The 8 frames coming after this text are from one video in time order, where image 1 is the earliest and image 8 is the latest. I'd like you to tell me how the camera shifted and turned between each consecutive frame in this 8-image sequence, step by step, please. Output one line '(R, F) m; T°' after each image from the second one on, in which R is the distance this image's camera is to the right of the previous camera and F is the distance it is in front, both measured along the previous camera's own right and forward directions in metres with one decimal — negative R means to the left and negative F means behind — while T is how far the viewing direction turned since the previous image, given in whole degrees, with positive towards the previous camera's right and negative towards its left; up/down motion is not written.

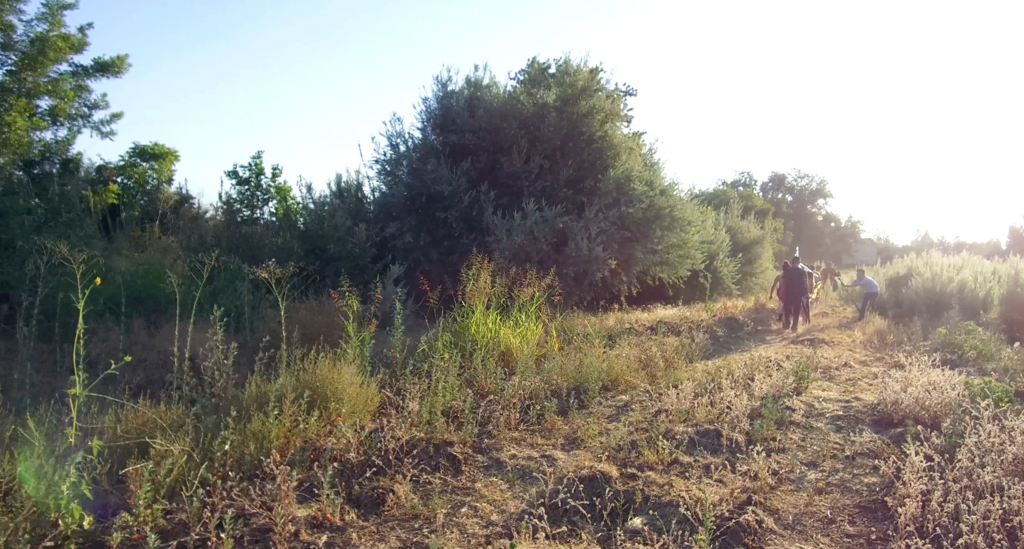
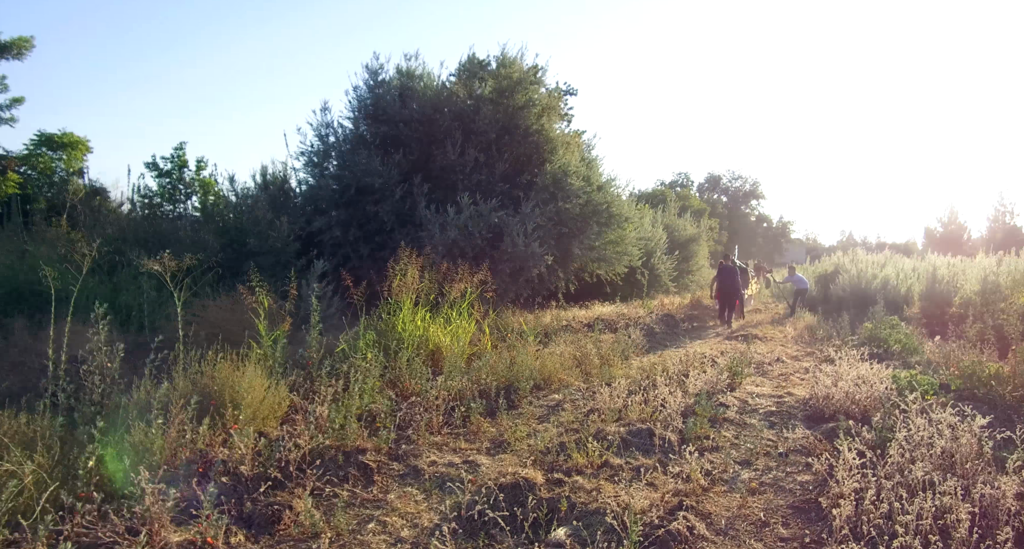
(+0.2, +0.4) m; +5°
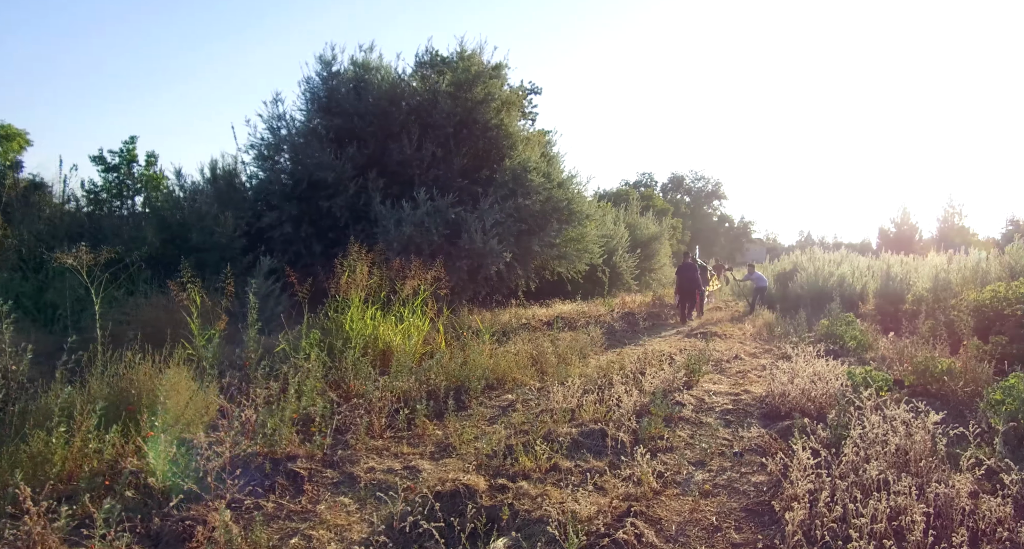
(+0.2, +0.3) m; +3°
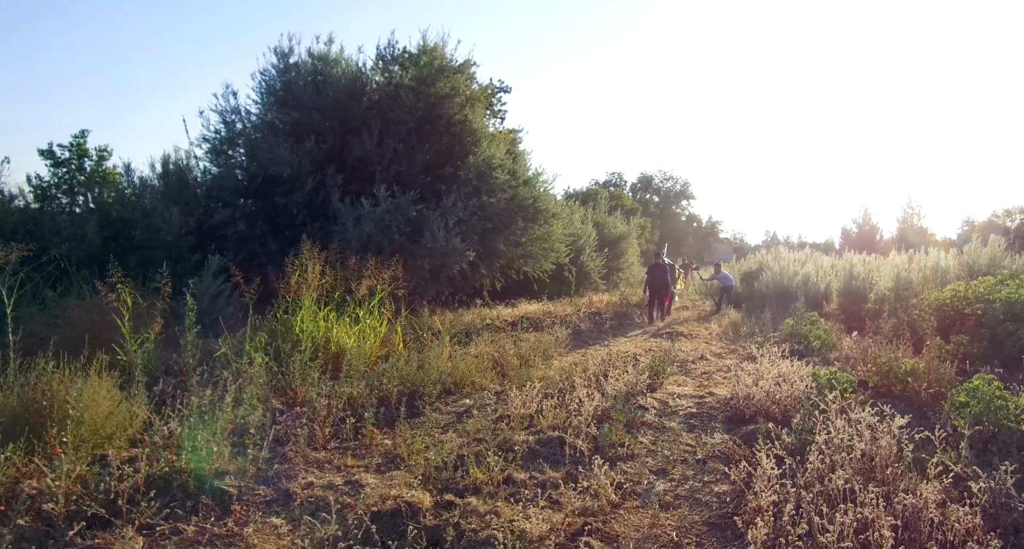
(+0.2, +0.3) m; +3°
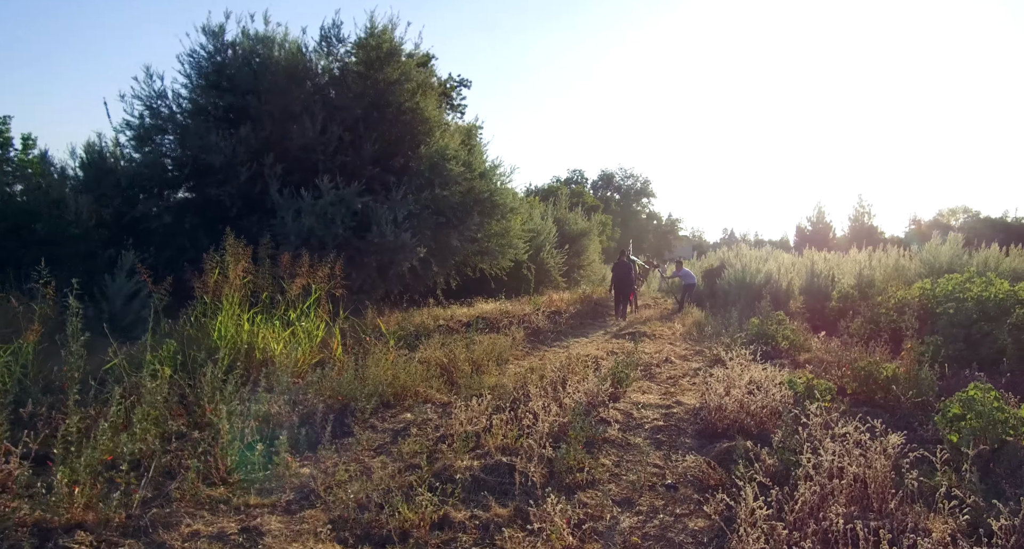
(+0.2, +0.7) m; +4°
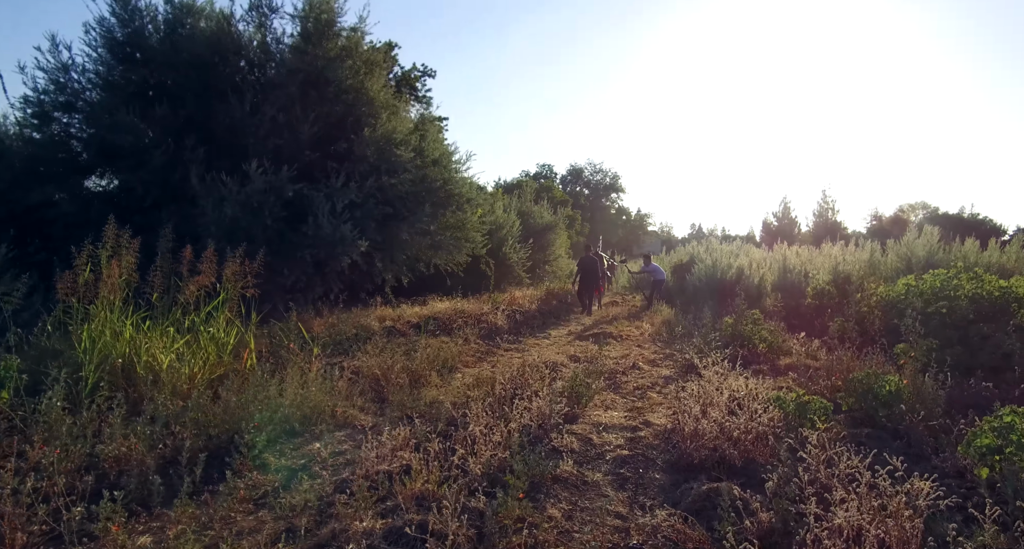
(+0.3, +1.1) m; +3°
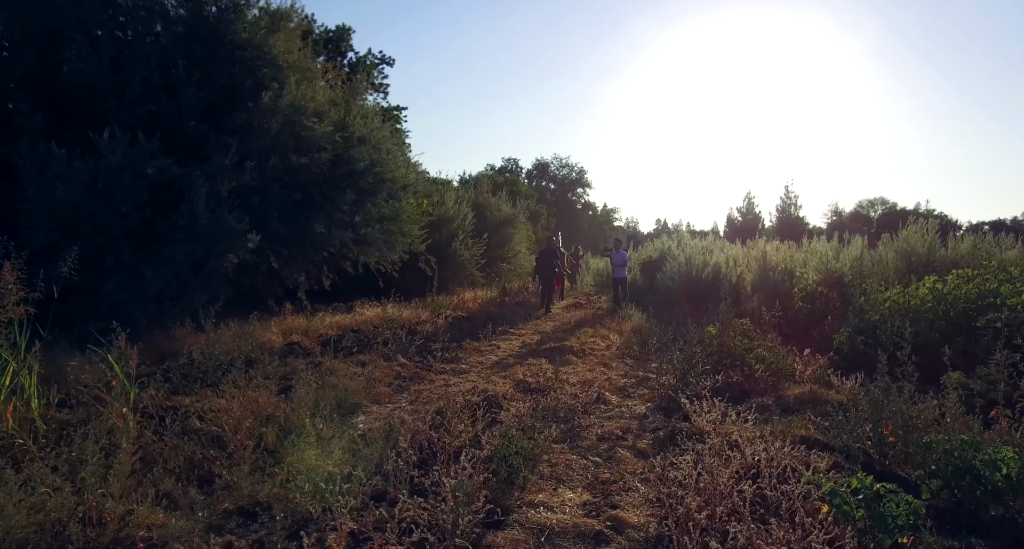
(+0.4, +2.0) m; +3°
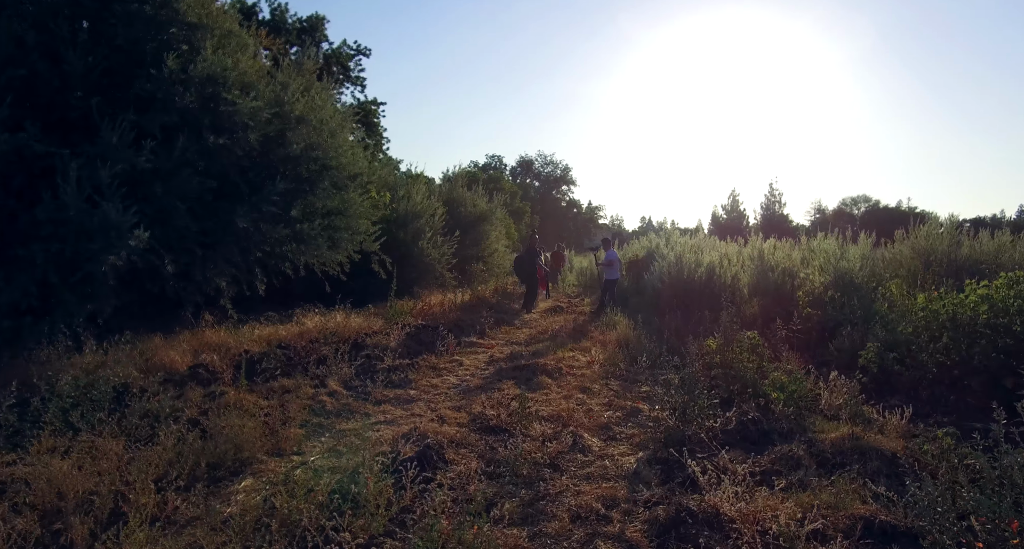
(+0.3, +1.5) m; +1°
